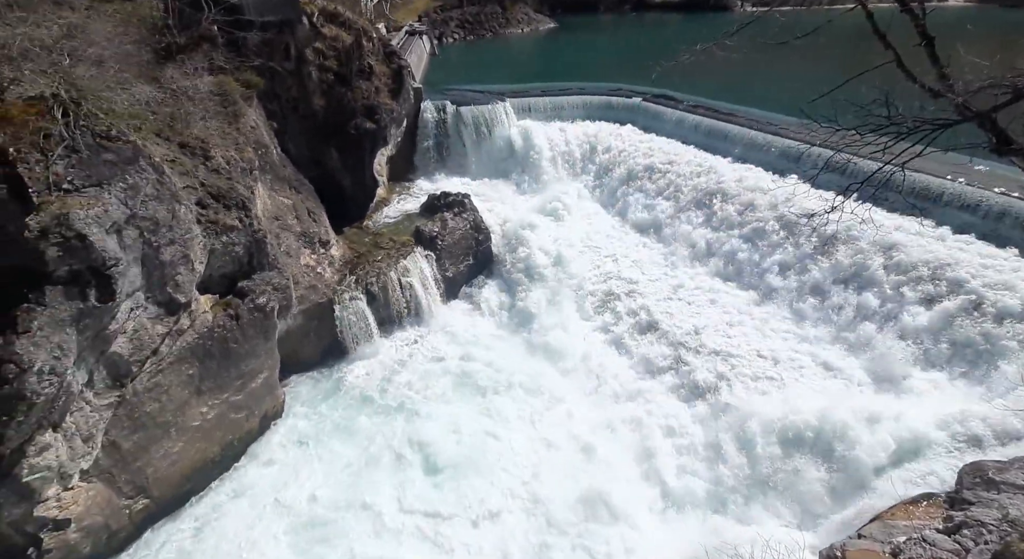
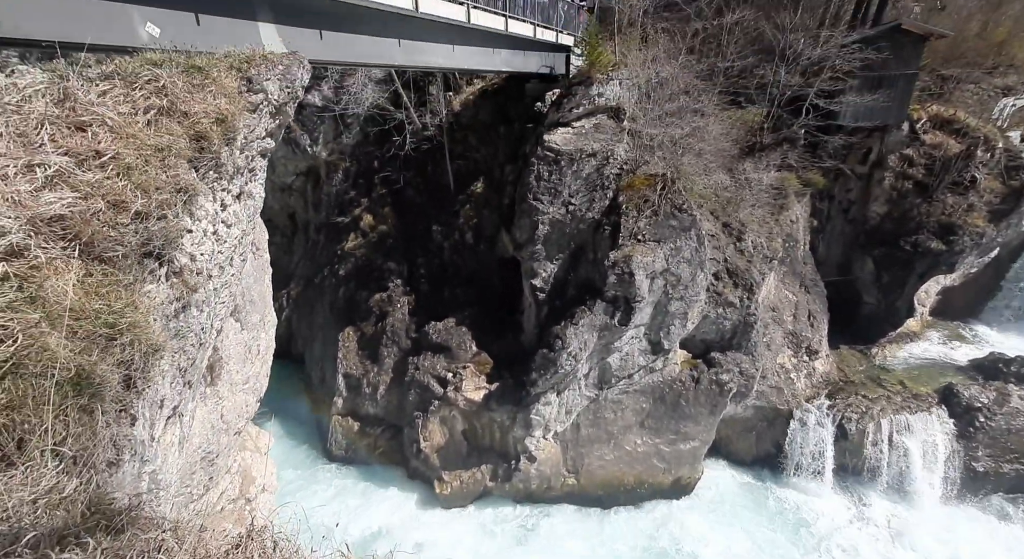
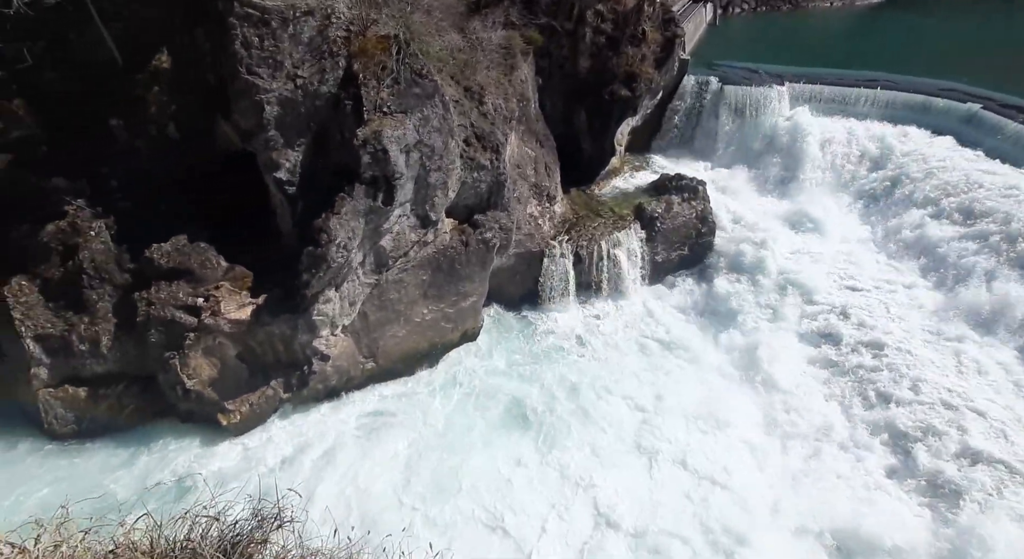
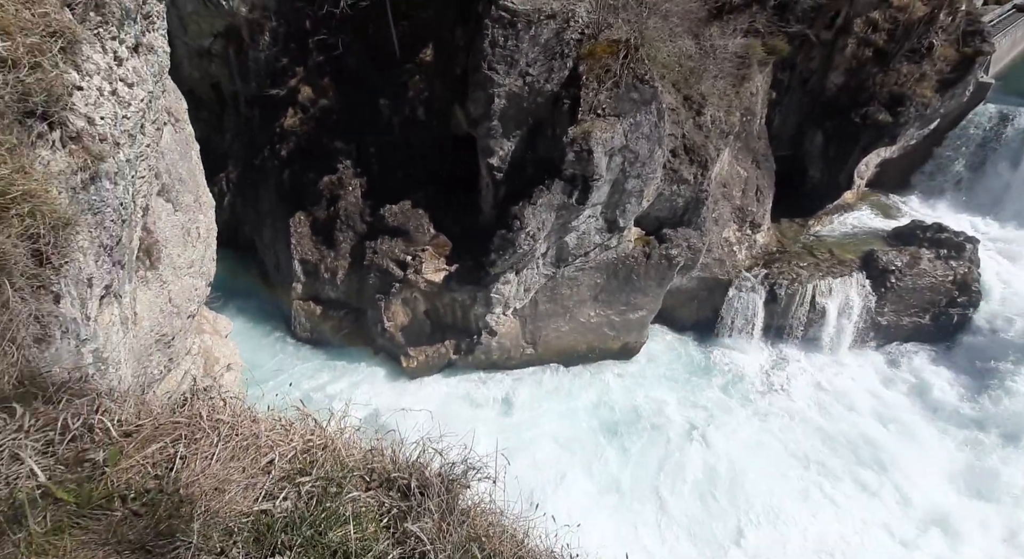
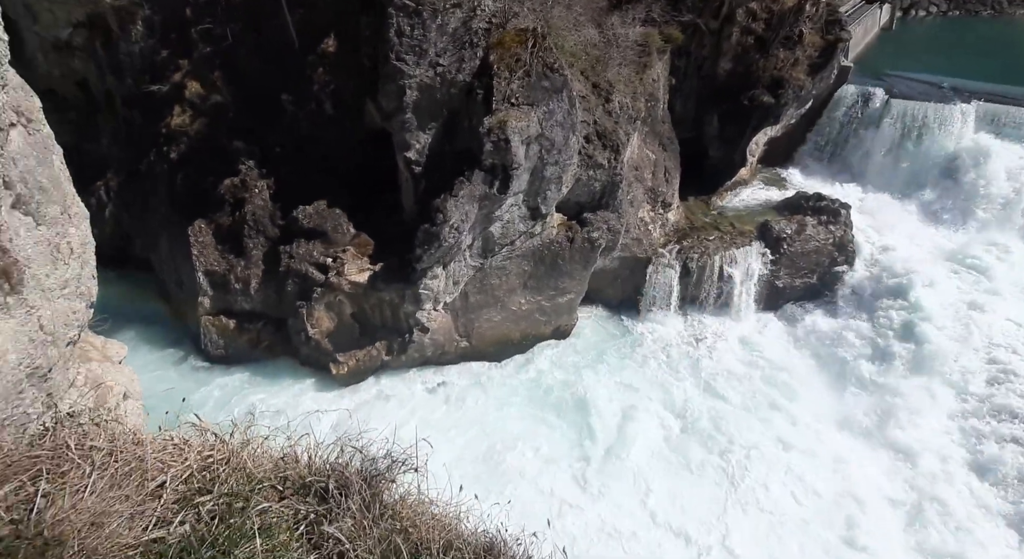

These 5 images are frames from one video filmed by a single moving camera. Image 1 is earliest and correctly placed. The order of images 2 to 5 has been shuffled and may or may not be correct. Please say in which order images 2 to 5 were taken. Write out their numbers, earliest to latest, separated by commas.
3, 5, 4, 2
